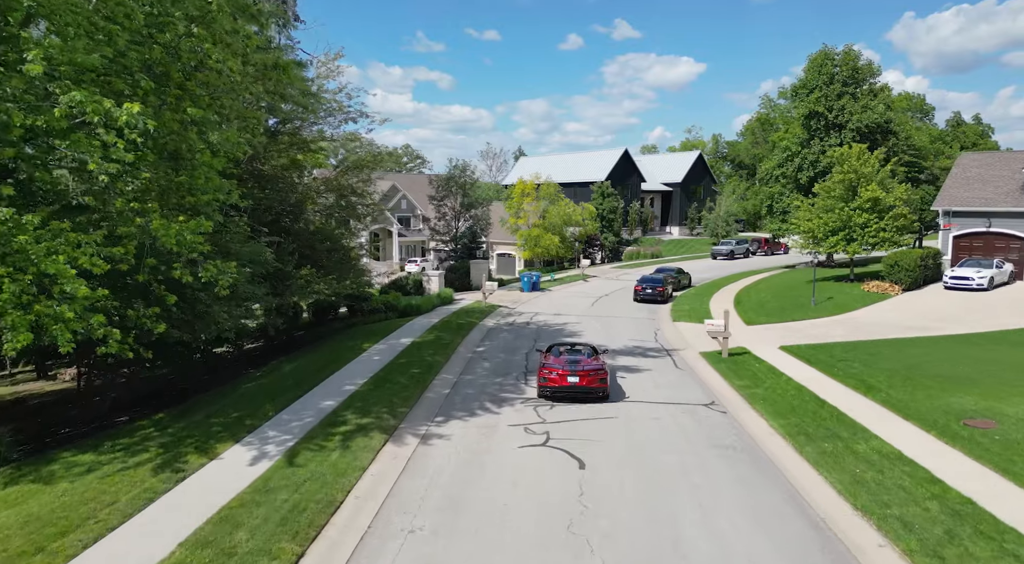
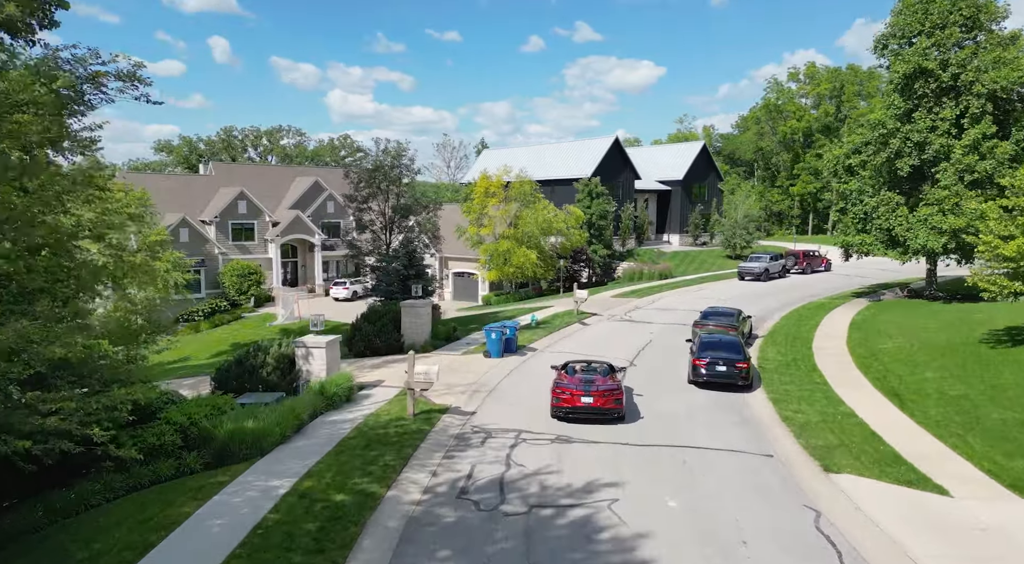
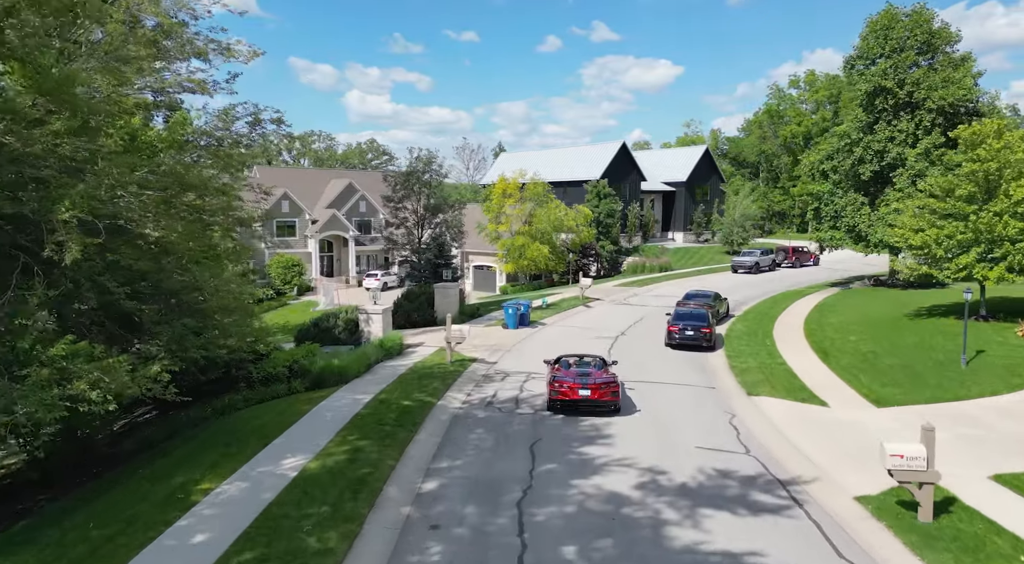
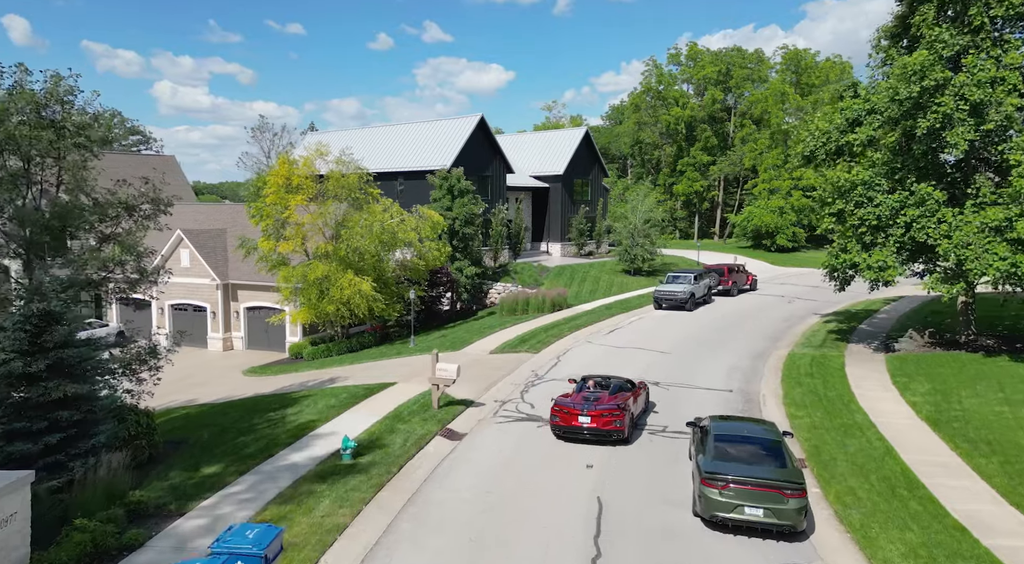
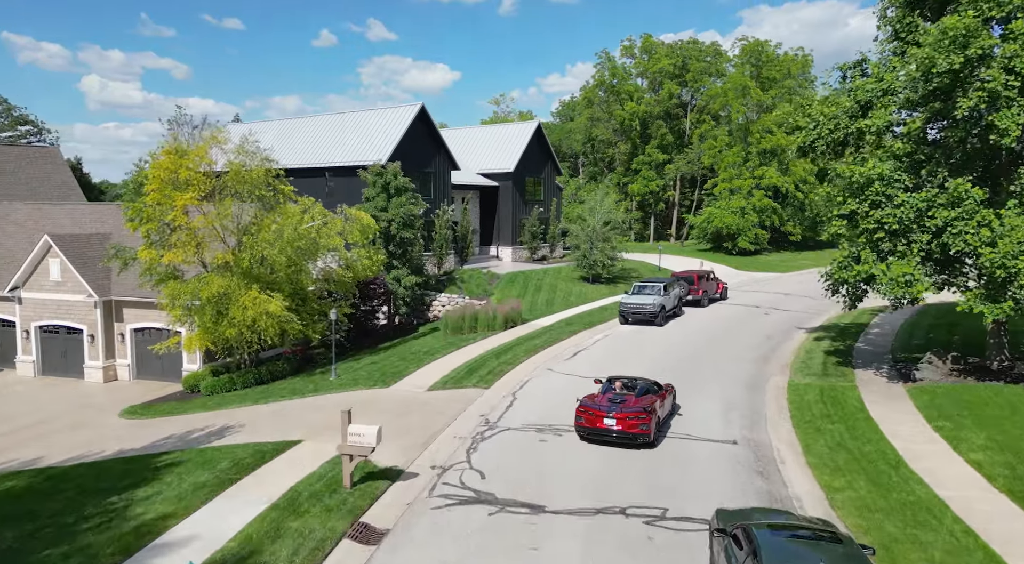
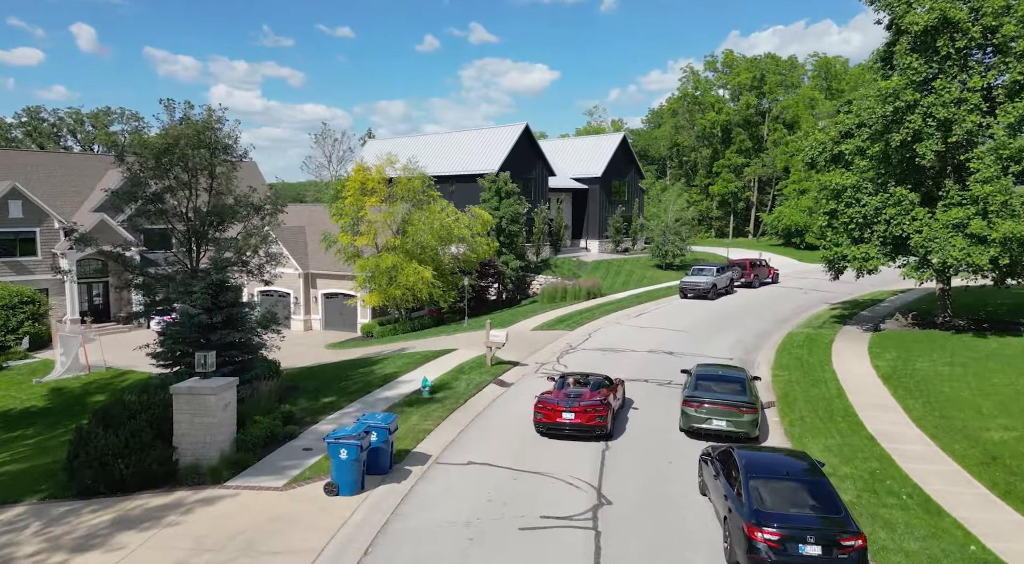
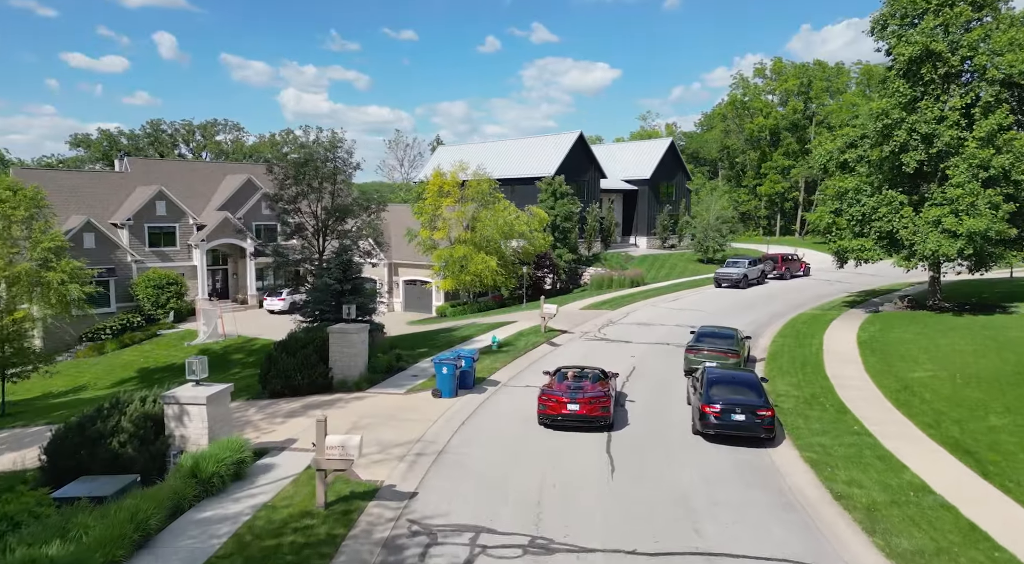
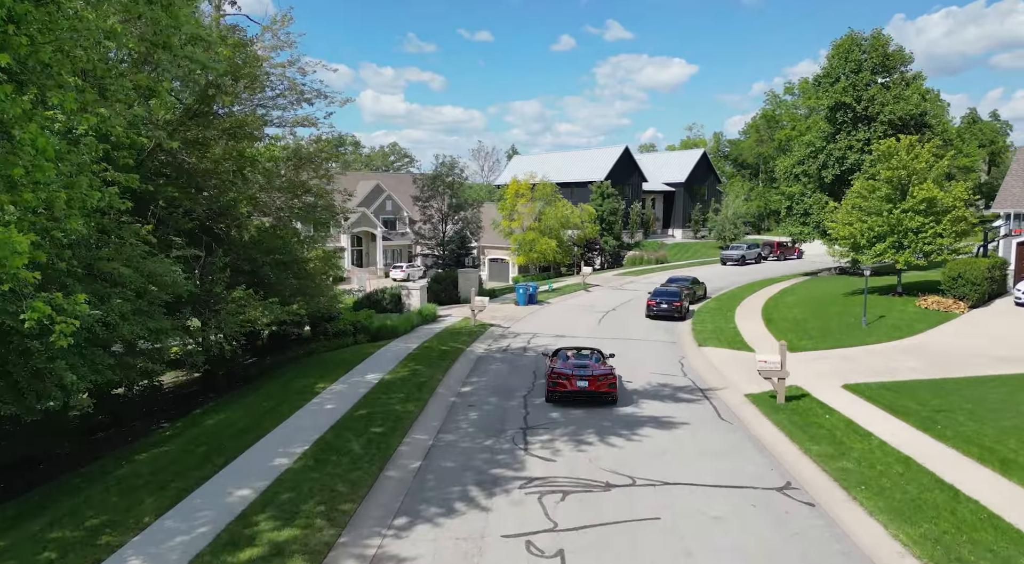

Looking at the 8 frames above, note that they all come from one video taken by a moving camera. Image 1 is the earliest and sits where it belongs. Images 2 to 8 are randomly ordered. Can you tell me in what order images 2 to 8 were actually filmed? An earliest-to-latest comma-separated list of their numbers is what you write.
8, 3, 2, 7, 6, 4, 5
